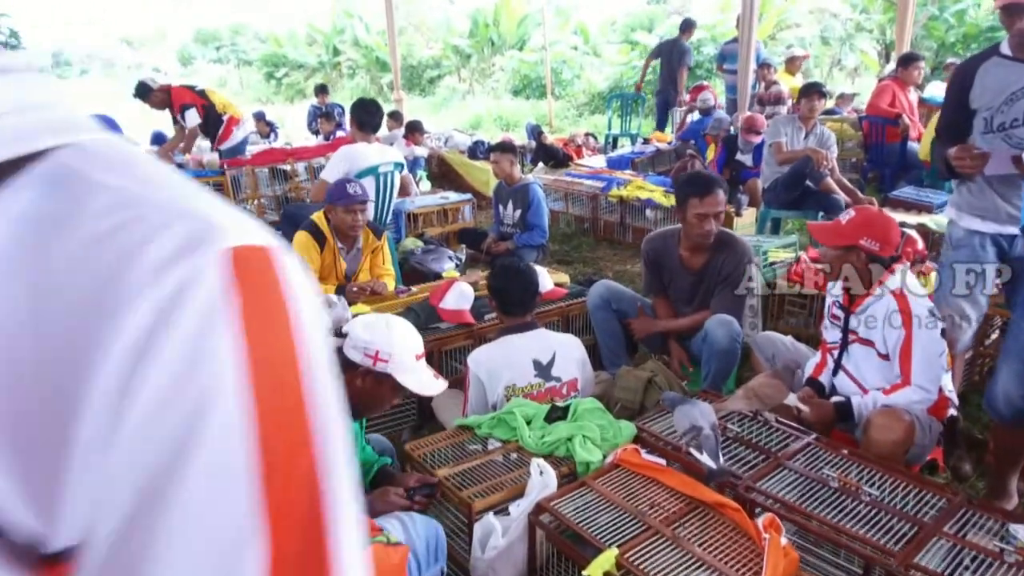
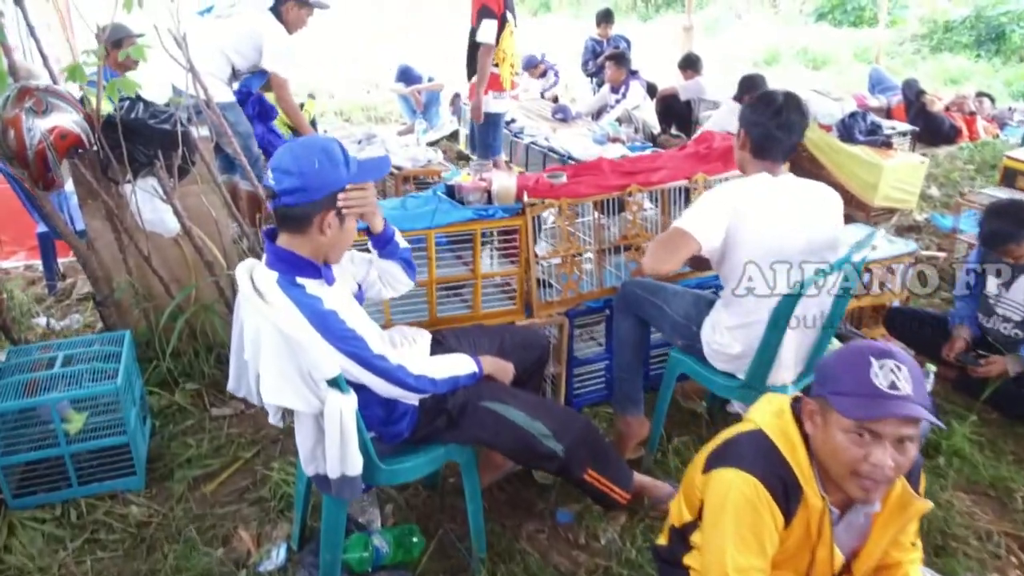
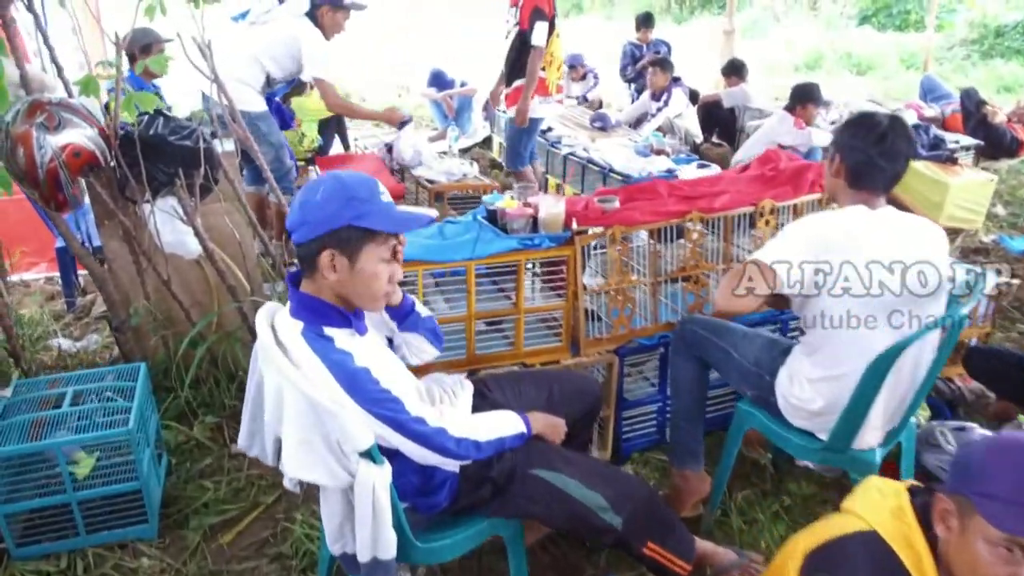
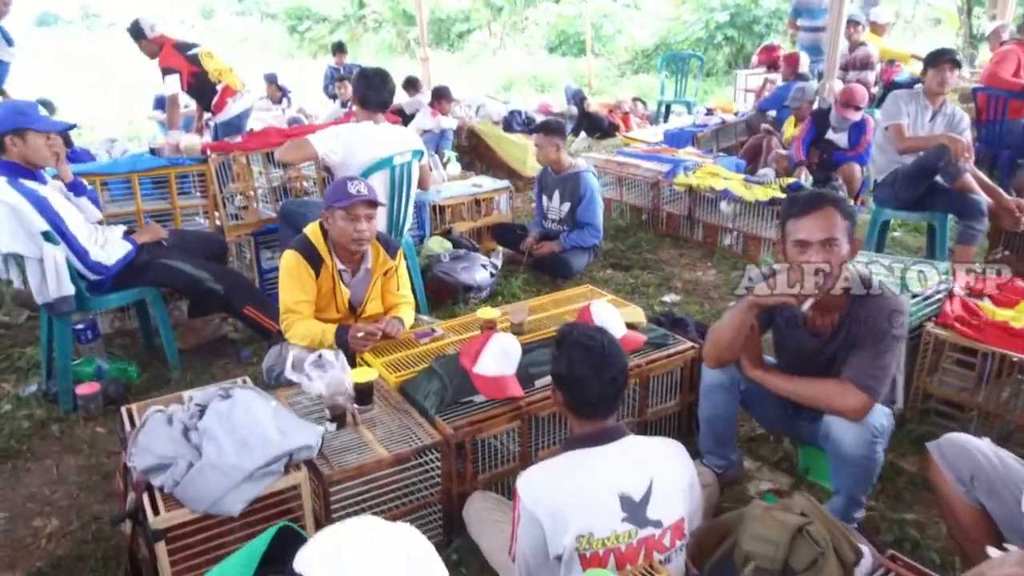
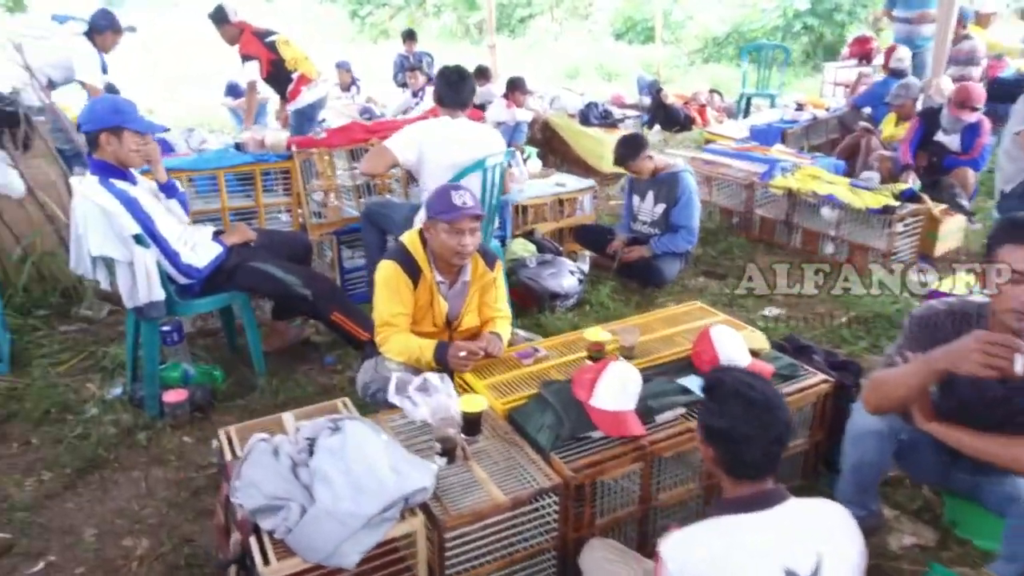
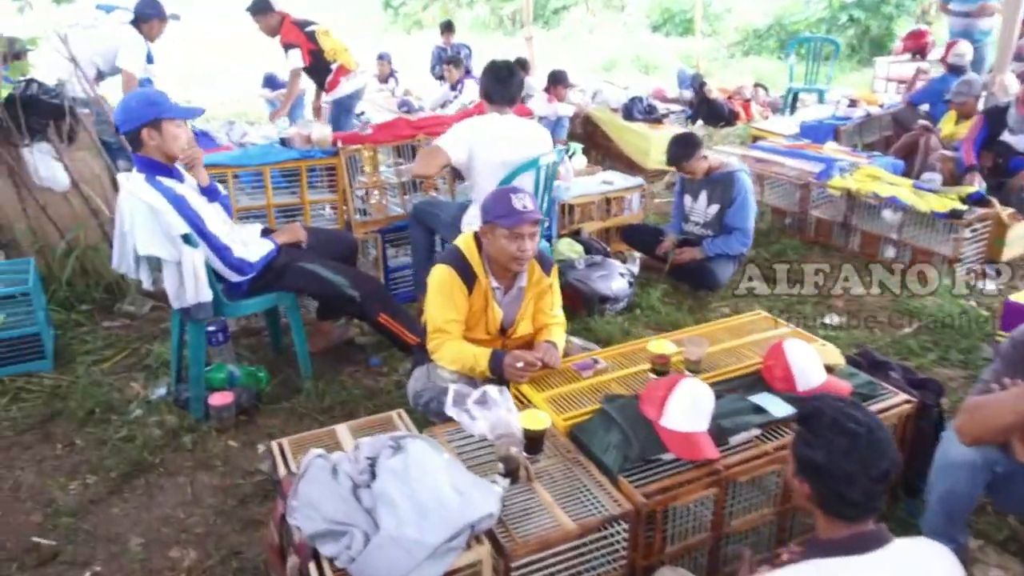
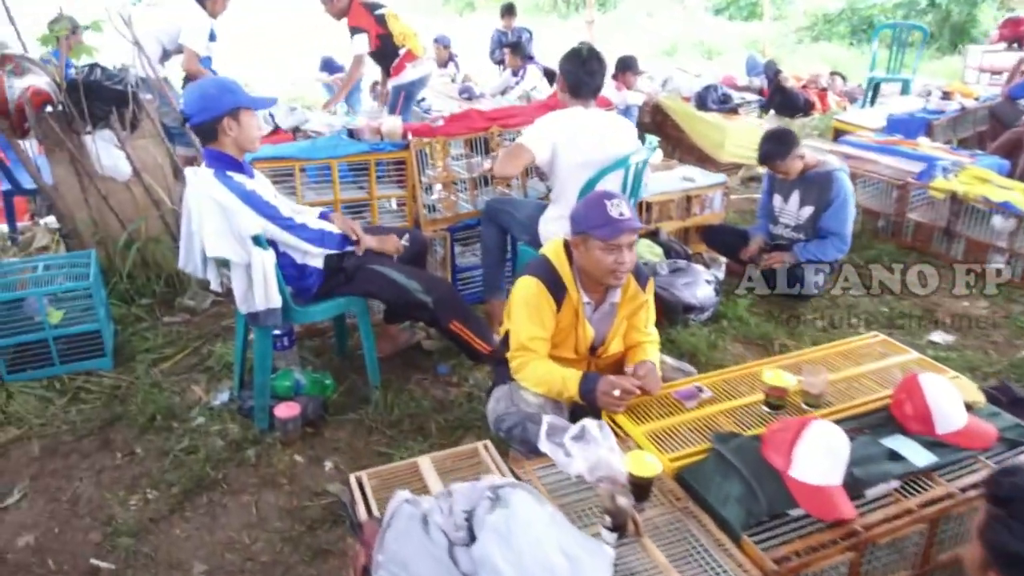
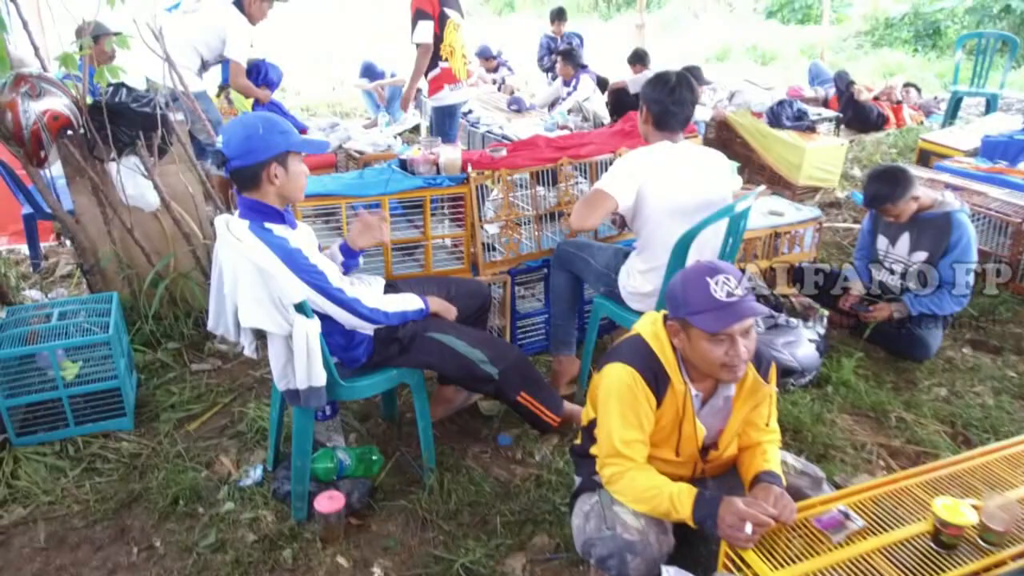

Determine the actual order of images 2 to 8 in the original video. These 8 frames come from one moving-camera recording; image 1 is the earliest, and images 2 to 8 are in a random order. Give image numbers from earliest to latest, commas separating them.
4, 5, 6, 7, 8, 2, 3
